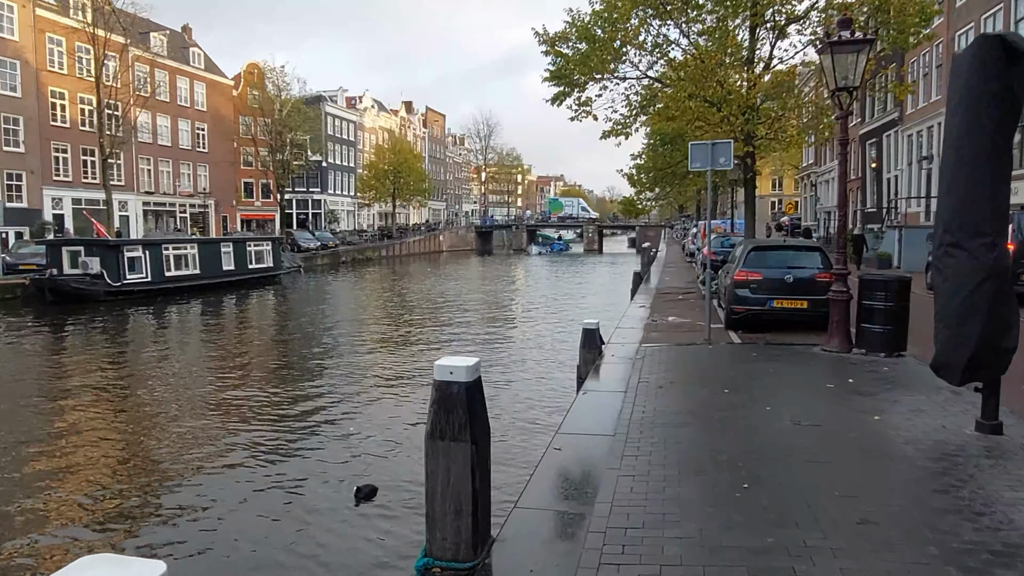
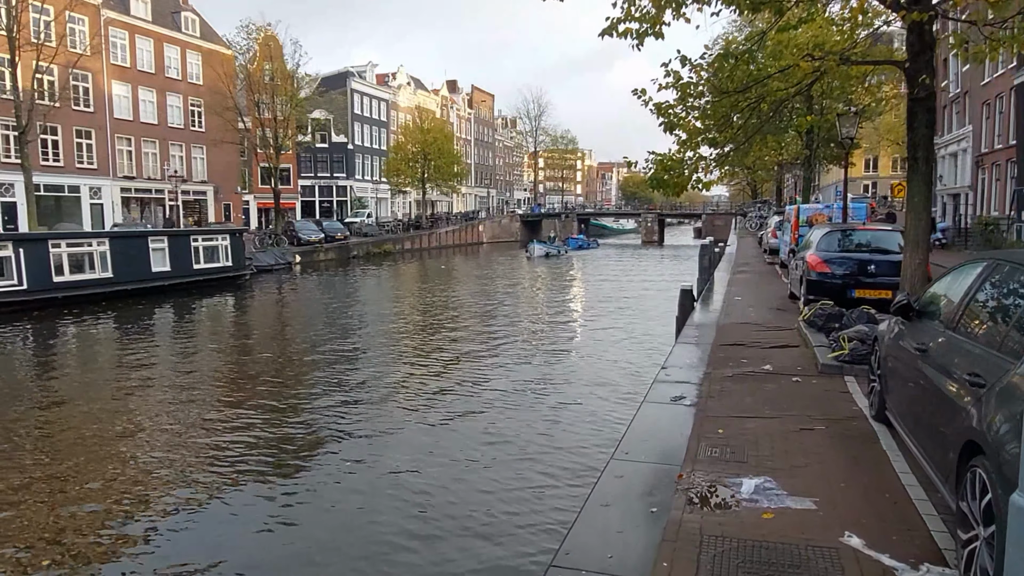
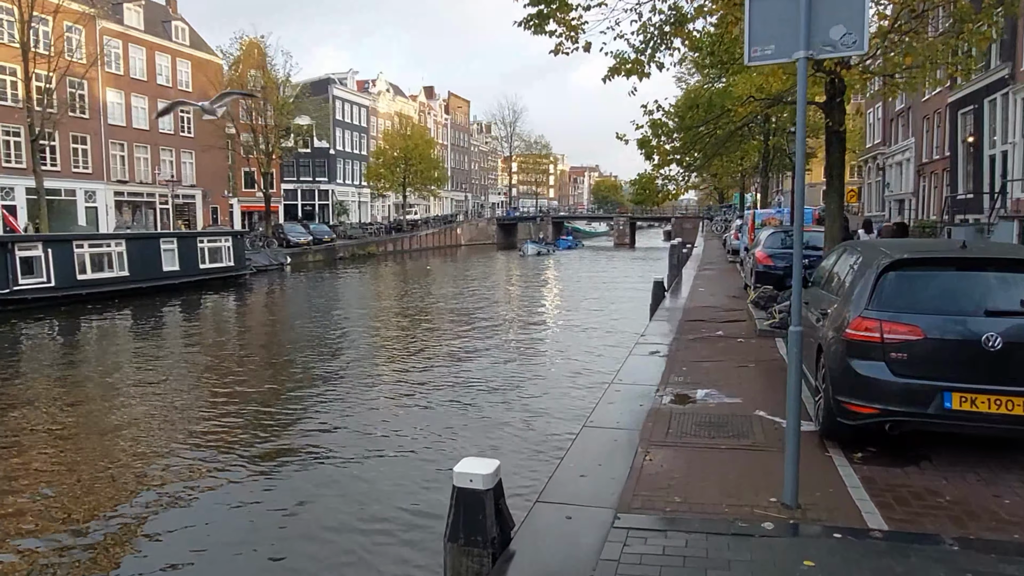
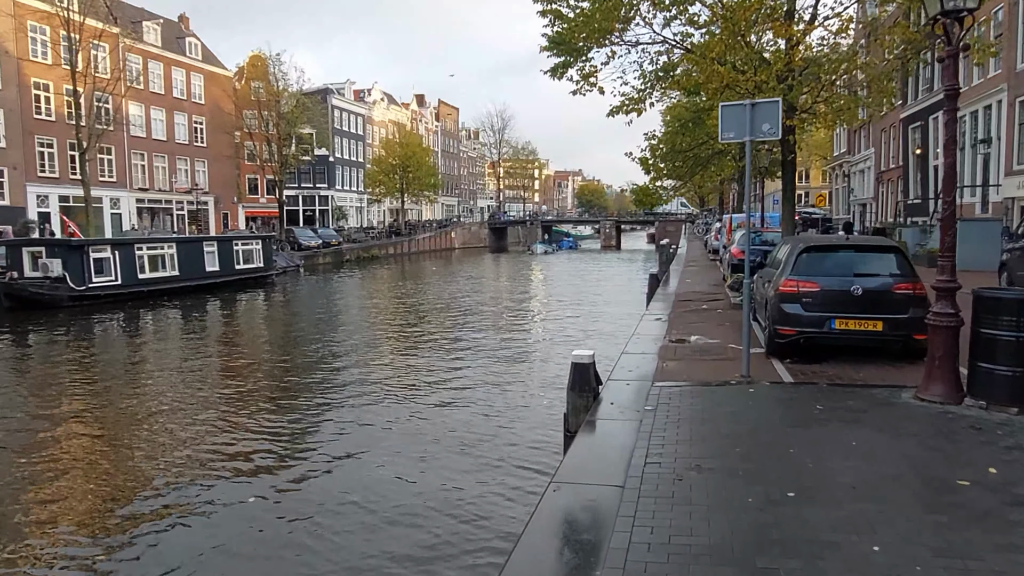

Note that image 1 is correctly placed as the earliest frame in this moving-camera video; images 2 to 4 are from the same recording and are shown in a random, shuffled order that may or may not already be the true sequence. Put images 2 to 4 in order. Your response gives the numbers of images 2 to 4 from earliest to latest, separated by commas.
4, 3, 2
